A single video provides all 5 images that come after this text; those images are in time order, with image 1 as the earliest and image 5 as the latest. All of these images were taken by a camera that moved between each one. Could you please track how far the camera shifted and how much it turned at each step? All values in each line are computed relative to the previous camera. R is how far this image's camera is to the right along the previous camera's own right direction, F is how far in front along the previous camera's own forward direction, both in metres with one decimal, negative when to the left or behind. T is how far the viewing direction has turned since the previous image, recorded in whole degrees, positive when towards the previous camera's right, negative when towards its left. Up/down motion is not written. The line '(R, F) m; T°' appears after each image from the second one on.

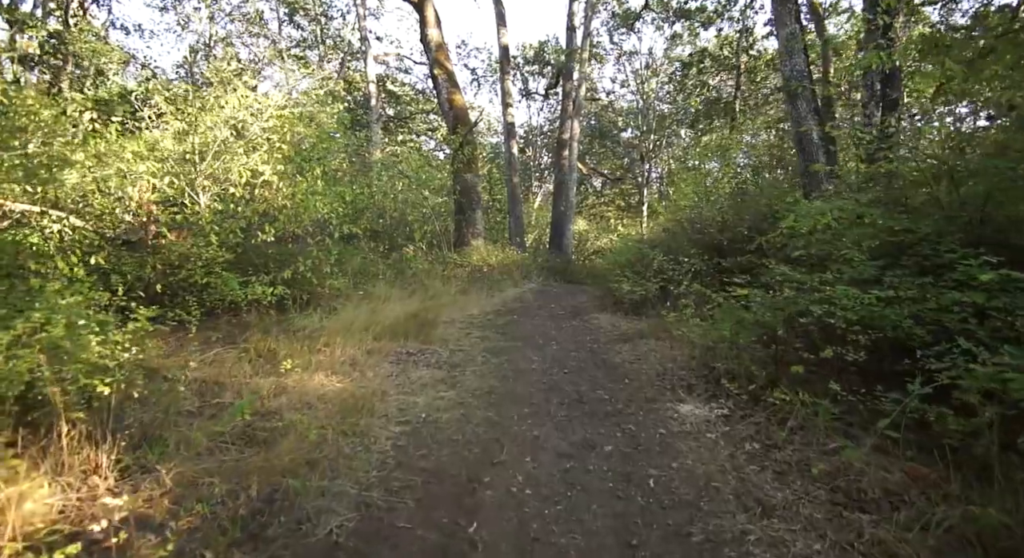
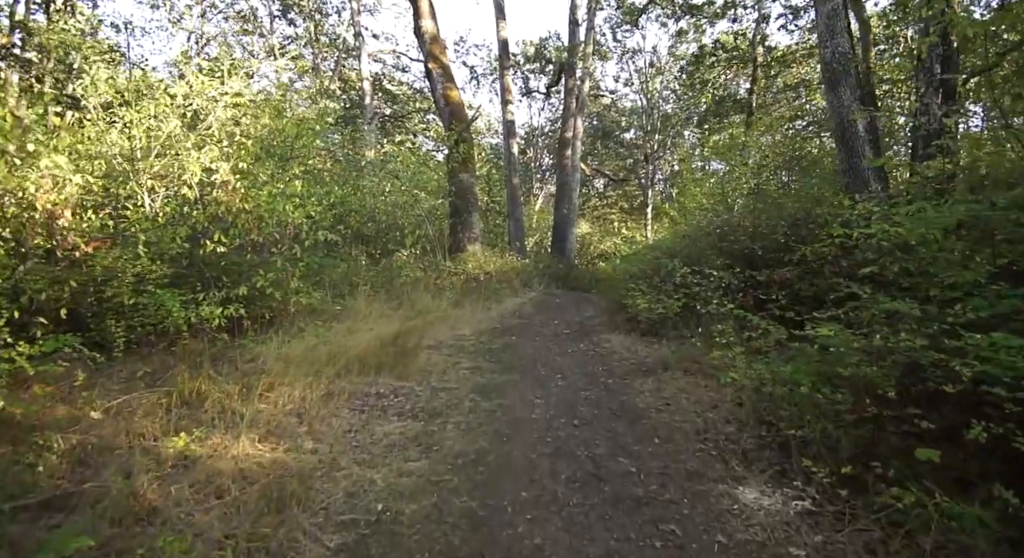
(0.0, +1.0) m; 0°
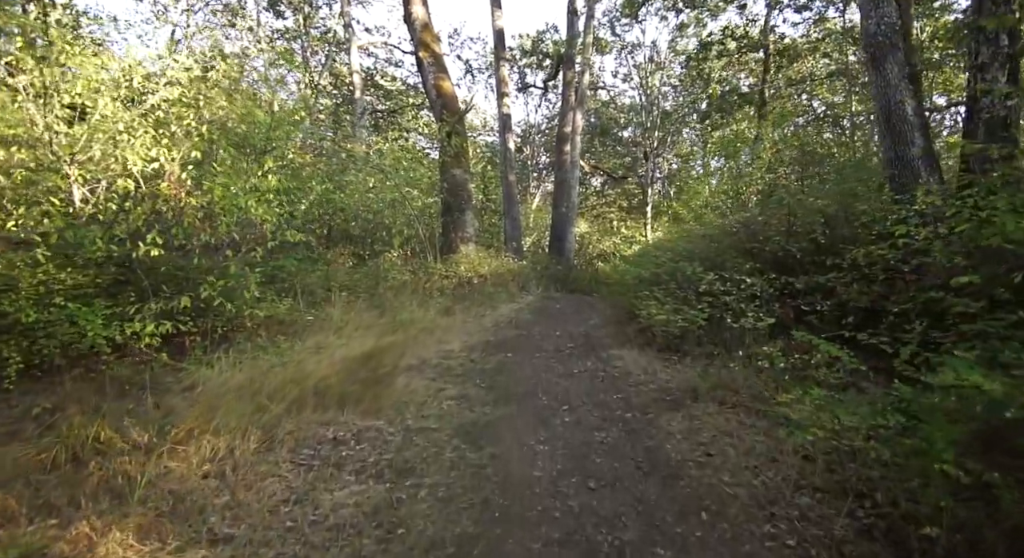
(0.0, +0.9) m; 0°
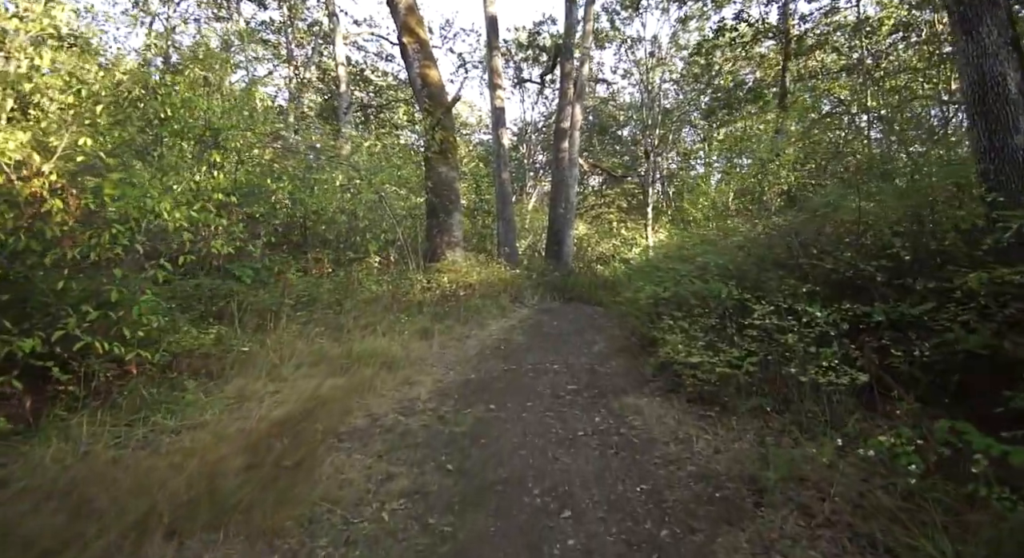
(+0.1, +1.3) m; 0°
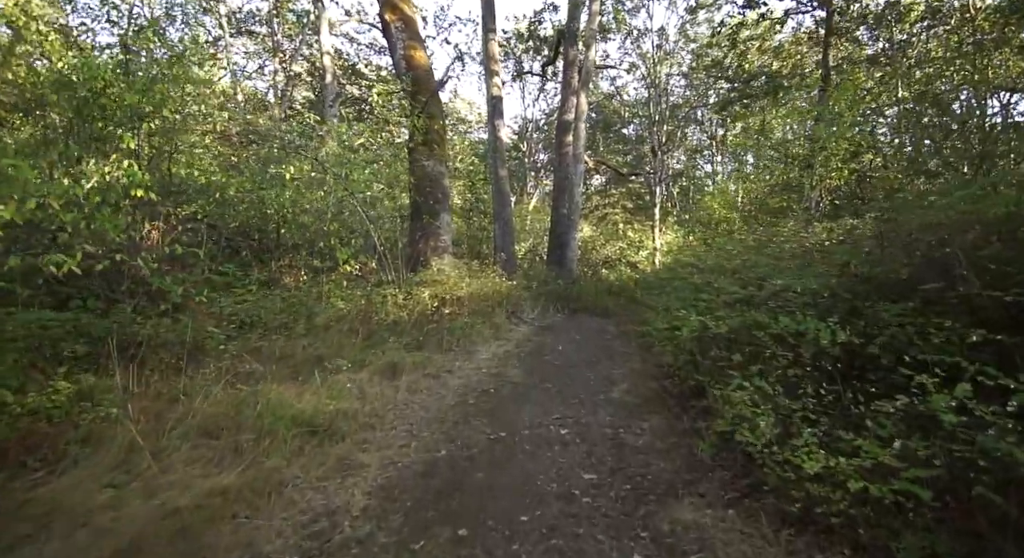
(+0.1, +1.6) m; 0°
